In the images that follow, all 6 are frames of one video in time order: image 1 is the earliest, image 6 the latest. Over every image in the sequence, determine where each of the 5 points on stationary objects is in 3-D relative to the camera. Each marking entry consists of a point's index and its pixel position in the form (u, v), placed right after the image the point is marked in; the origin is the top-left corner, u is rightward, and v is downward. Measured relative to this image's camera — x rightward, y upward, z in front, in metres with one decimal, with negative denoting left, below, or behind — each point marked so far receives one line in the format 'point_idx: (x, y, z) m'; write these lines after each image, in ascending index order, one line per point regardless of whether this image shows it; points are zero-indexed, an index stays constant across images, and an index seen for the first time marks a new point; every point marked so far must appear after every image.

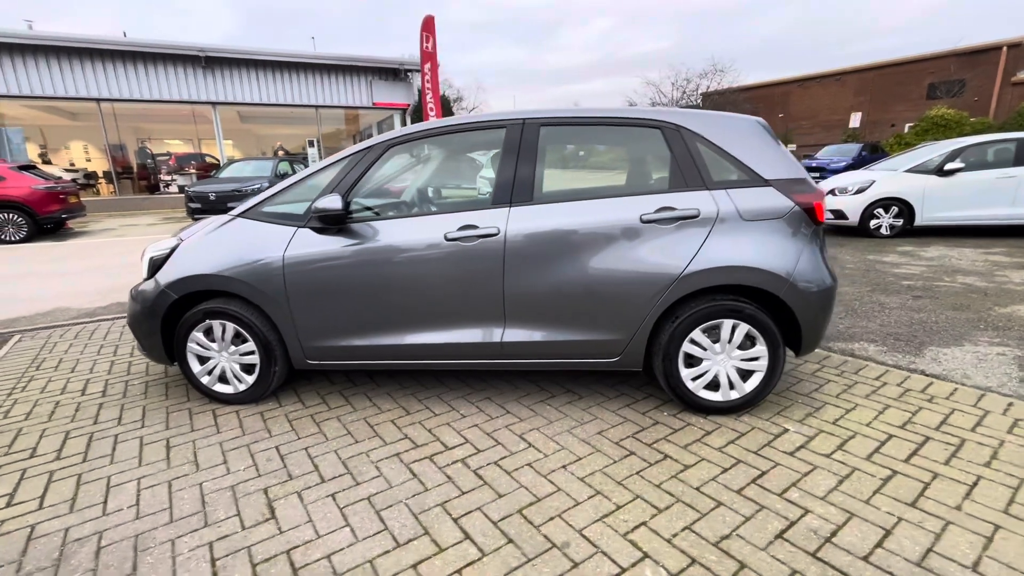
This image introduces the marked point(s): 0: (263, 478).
0: (-1.3, -1.0, +2.5) m
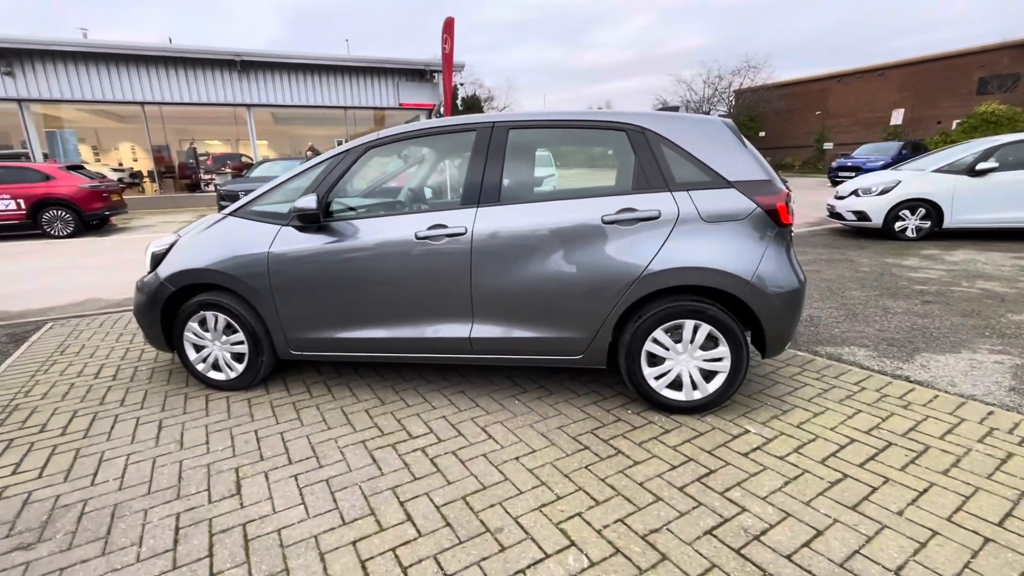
0: (-1.6, -1.0, +2.7) m
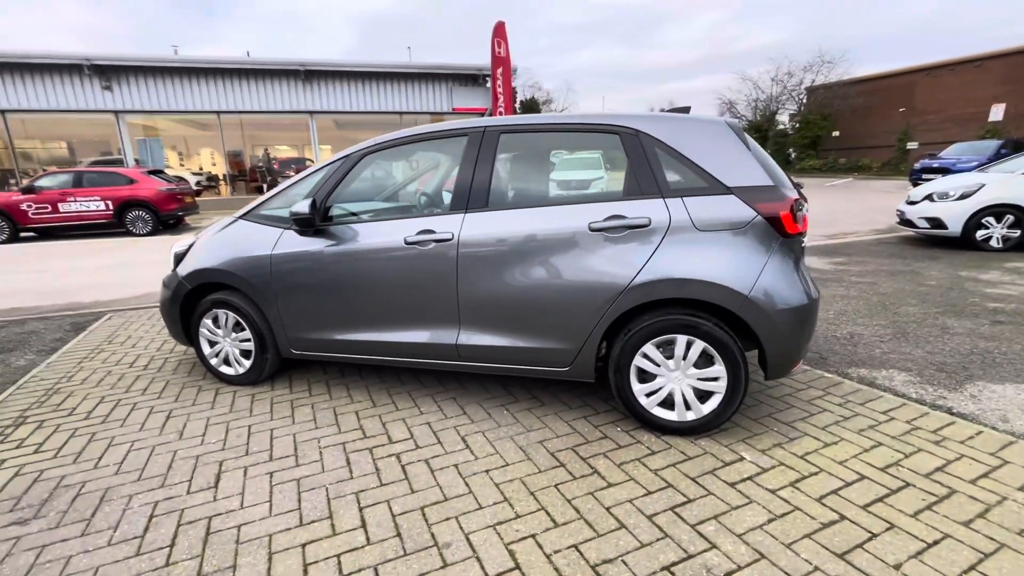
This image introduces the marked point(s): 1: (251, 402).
0: (-1.7, -1.0, +2.8) m
1: (-1.9, -0.8, +3.4) m
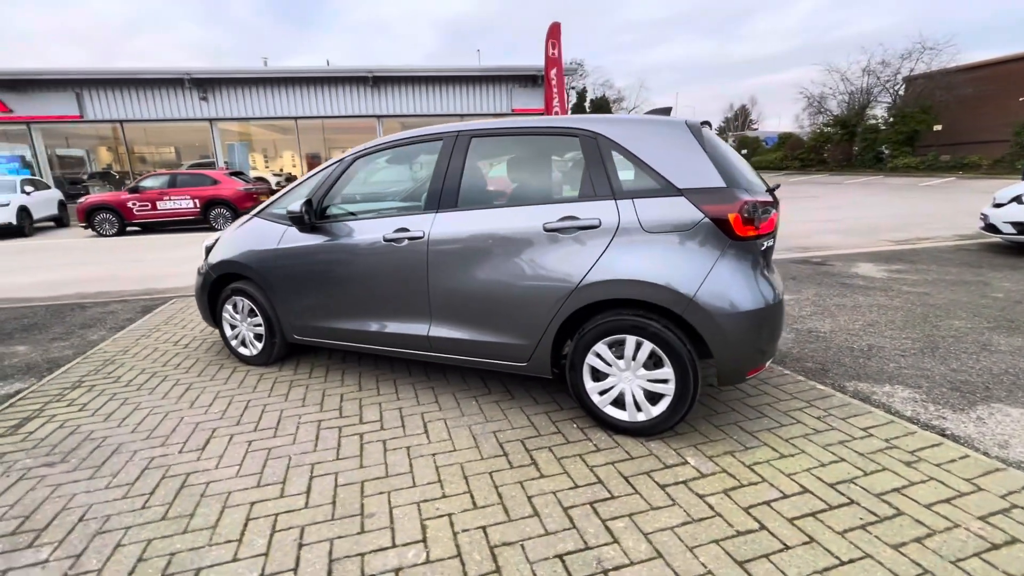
0: (-2.0, -0.9, +3.2) m
1: (-2.1, -0.8, +3.9) m
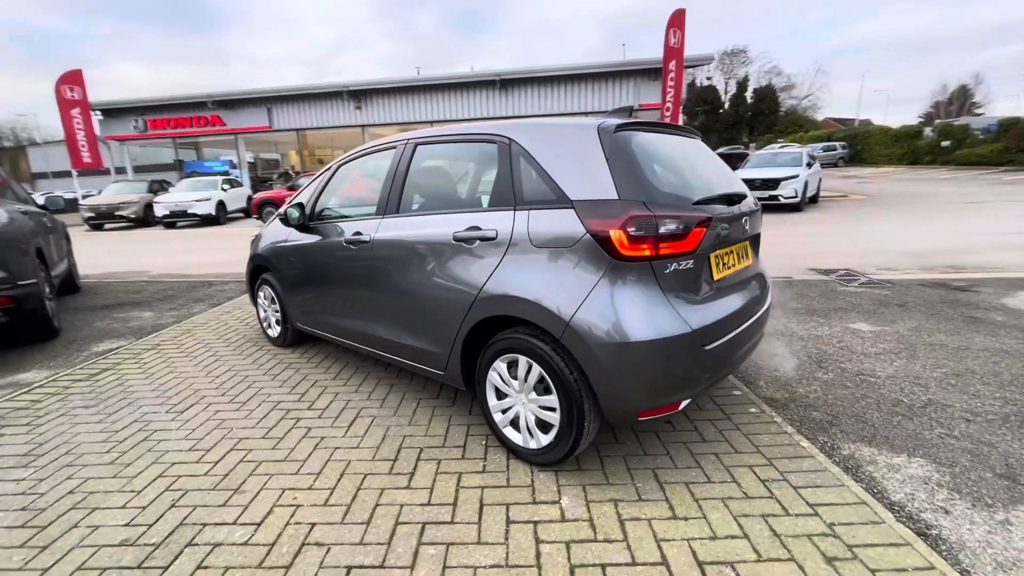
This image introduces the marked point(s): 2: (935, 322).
0: (-2.4, -0.8, +3.8) m
1: (-2.3, -0.7, +4.4) m
2: (+4.5, -0.4, +5.0) m
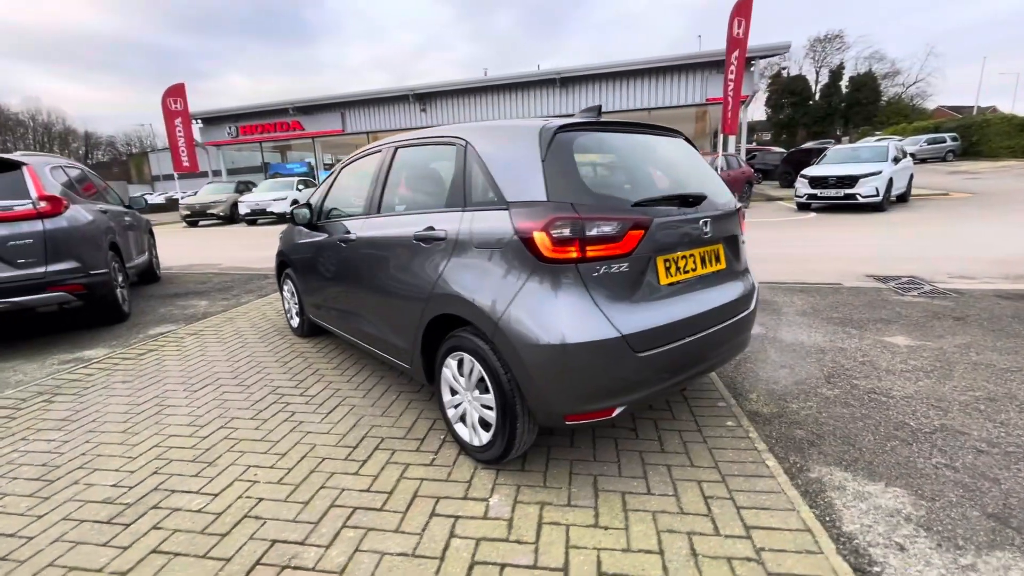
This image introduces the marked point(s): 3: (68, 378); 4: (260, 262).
0: (-2.5, -0.8, +4.2) m
1: (-2.3, -0.6, +4.8) m
2: (+4.5, -0.5, +4.4) m
3: (-3.9, -0.8, +4.2) m
4: (-5.5, +0.6, +10.3) m
